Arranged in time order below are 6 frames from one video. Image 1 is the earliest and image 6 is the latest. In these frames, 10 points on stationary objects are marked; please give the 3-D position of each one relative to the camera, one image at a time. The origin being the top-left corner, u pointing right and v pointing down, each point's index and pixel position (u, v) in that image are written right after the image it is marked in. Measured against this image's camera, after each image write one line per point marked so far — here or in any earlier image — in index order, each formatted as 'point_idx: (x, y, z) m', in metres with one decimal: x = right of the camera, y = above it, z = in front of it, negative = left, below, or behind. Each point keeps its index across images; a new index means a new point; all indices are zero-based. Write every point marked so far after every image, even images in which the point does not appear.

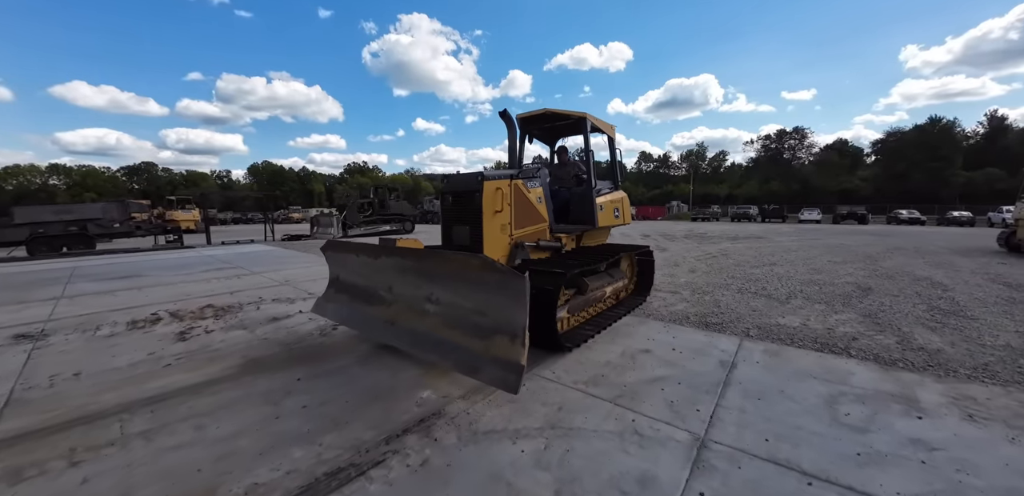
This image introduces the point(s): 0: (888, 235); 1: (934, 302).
0: (+16.4, +0.6, +16.4) m
1: (+5.8, -0.7, +5.2) m
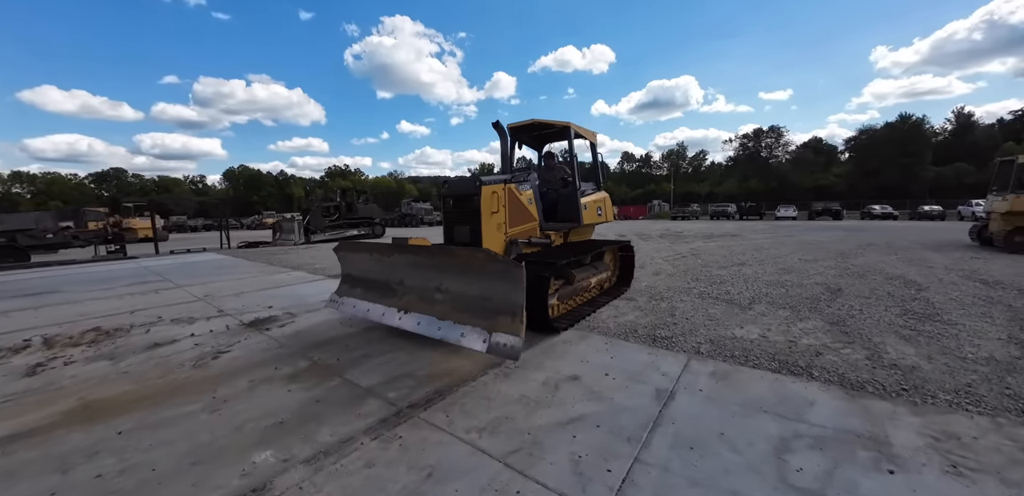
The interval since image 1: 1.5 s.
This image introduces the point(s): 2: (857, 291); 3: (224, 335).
0: (+15.2, +0.8, +16.3) m
1: (+4.9, -0.7, +4.8) m
2: (+4.9, -0.6, +5.4) m
3: (-3.6, -1.1, +4.6) m
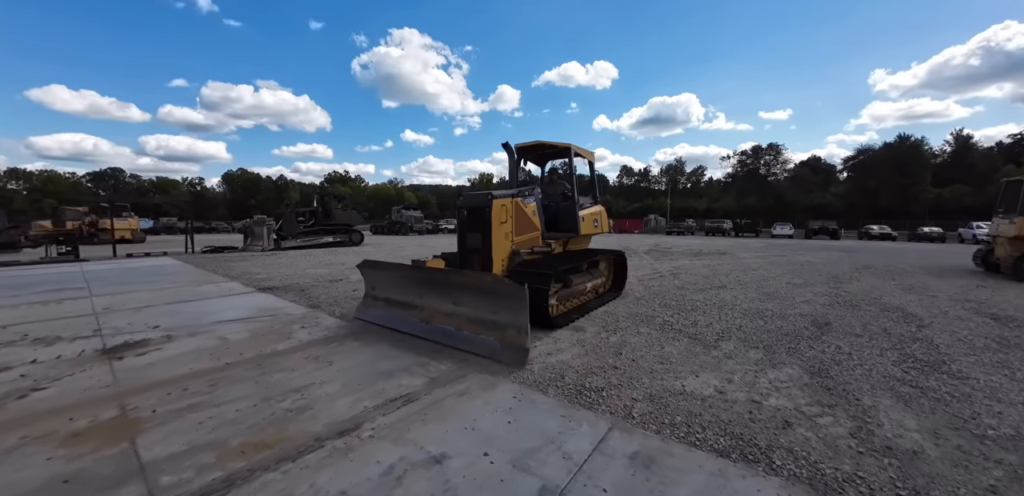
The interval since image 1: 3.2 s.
0: (+14.3, -0.1, +15.5) m
1: (+4.1, -1.0, +3.9) m
2: (+4.0, -1.0, +4.6) m
3: (-4.5, -1.2, +3.8) m
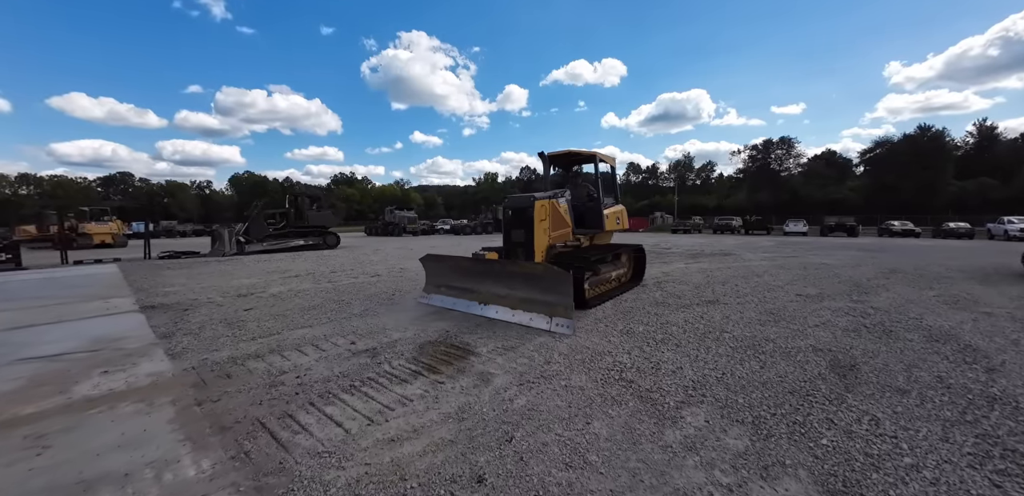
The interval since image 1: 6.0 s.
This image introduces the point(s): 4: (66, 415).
0: (+13.5, -0.1, +13.8) m
1: (+3.0, -1.1, +2.5) m
2: (+3.0, -1.0, +3.1) m
3: (-5.5, -1.3, +2.5) m
4: (-3.2, -1.2, +2.7) m
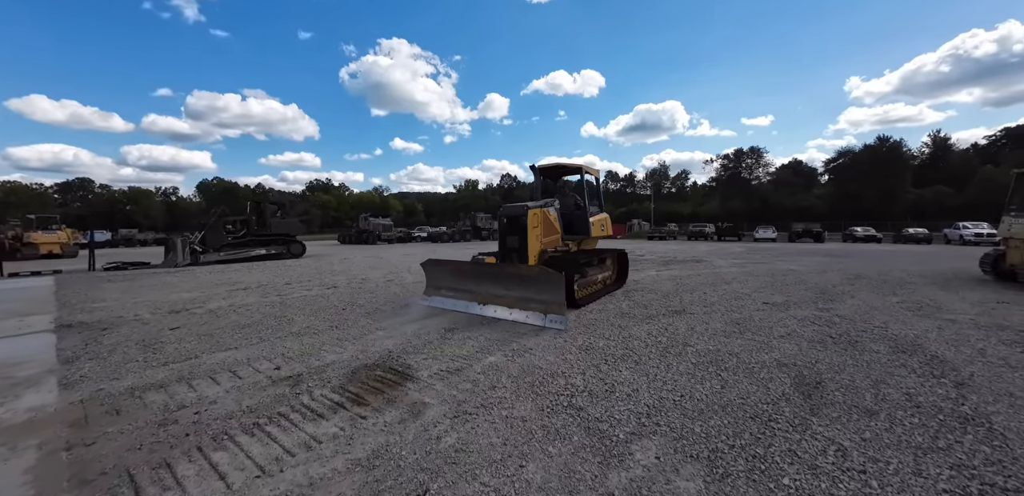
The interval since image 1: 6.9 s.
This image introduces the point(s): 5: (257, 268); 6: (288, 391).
0: (+12.5, -0.3, +14.1) m
1: (+2.6, -1.2, +2.3) m
2: (+2.6, -1.1, +2.9) m
3: (-5.9, -1.4, +1.9) m
4: (-3.6, -1.3, +2.2) m
5: (-7.9, -0.6, +11.6) m
6: (-1.7, -1.1, +2.9) m
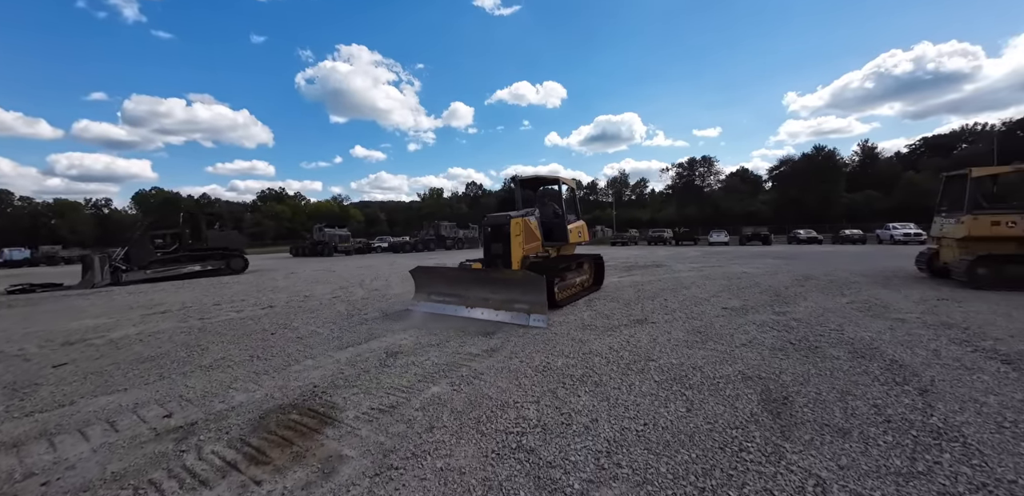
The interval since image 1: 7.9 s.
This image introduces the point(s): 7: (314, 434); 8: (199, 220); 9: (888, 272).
0: (+11.1, -0.4, +14.8) m
1: (+2.3, -1.2, +2.1) m
2: (+2.2, -1.1, +2.7) m
3: (-6.2, -1.6, +0.9) m
4: (-3.9, -1.4, +1.4) m
5: (-9.0, -1.1, +10.4) m
6: (-2.1, -1.2, +2.3) m
7: (-1.3, -1.2, +2.4) m
8: (-12.6, +1.1, +15.3) m
9: (+9.9, -0.6, +10.0) m
